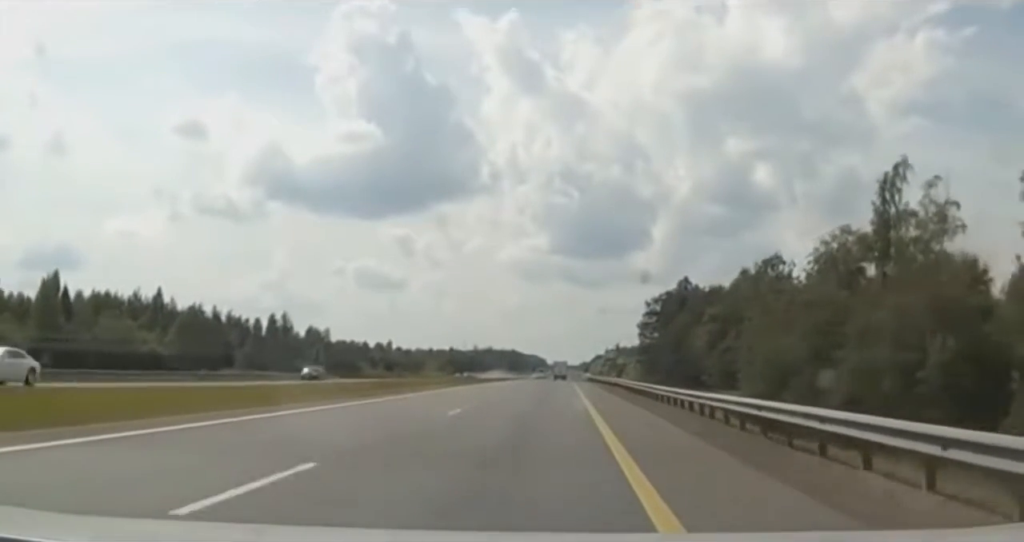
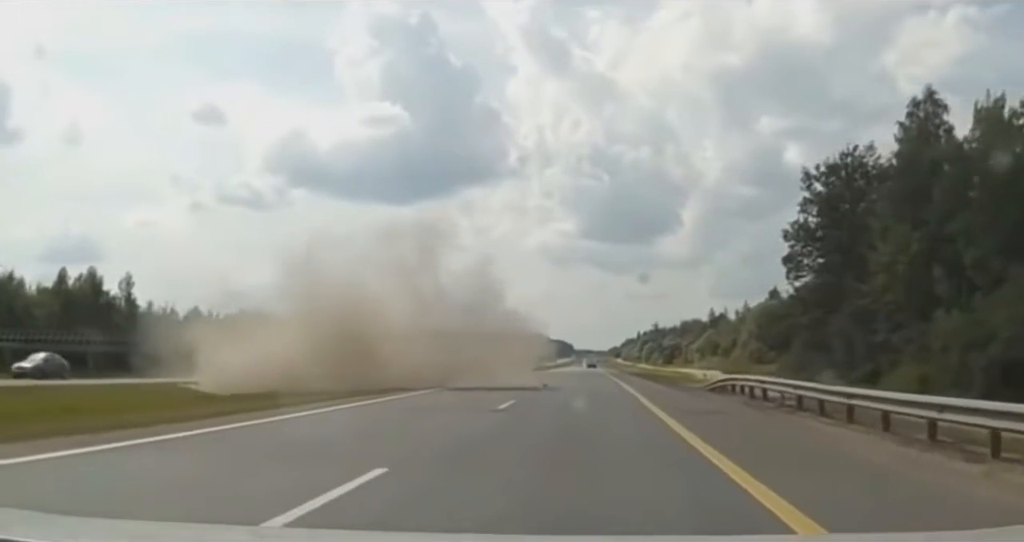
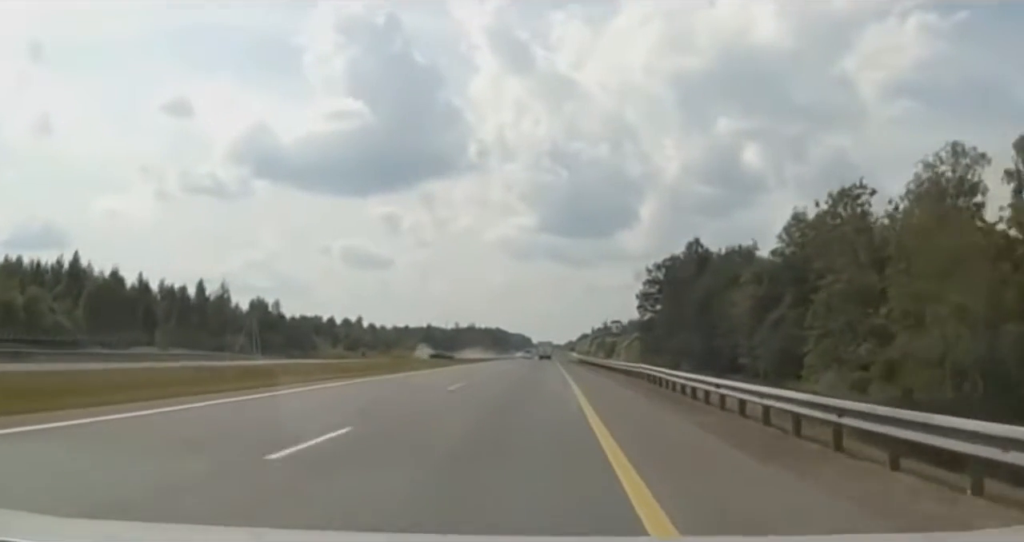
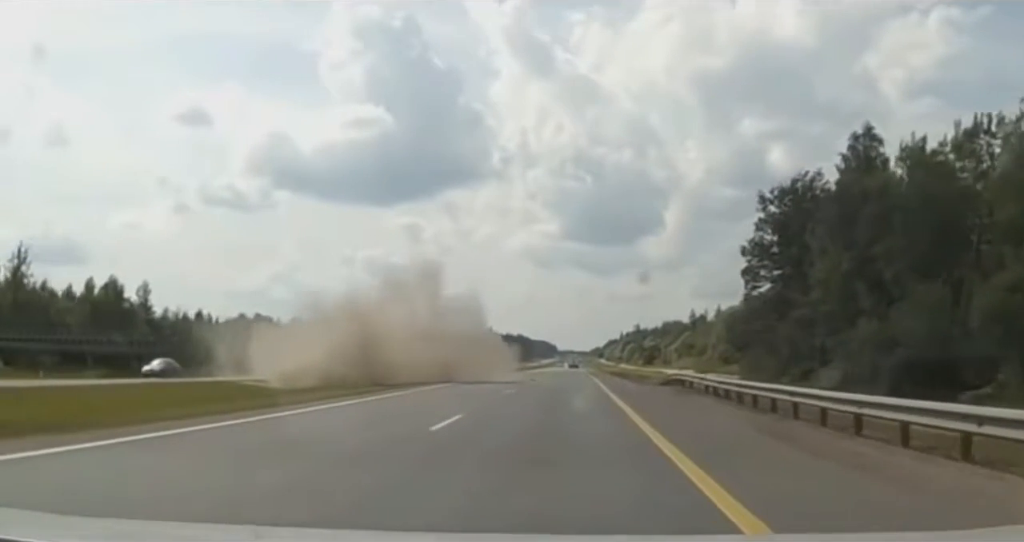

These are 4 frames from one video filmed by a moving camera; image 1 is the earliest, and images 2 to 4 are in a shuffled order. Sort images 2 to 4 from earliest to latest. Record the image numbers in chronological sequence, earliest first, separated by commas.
3, 4, 2
